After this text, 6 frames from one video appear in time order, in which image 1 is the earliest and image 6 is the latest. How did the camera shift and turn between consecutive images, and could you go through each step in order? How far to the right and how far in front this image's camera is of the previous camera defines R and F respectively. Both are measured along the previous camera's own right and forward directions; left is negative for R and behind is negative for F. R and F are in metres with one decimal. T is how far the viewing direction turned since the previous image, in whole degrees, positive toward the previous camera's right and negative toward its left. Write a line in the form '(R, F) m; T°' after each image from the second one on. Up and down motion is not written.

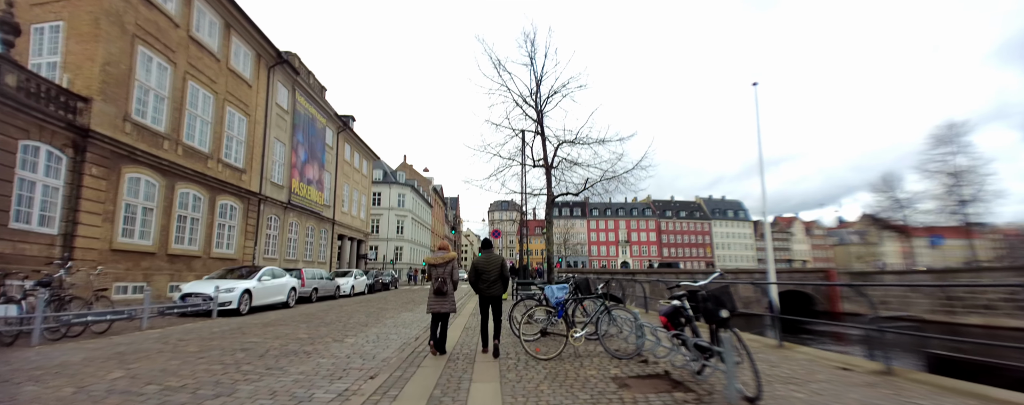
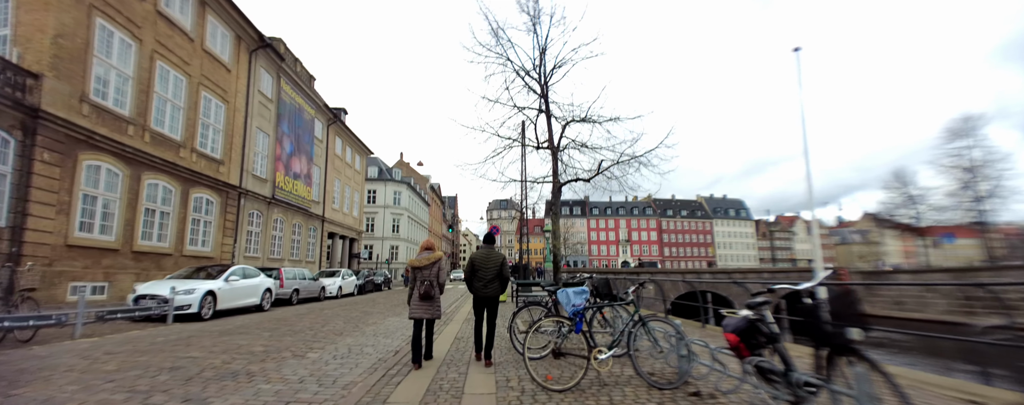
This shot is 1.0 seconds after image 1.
(0.0, +1.5) m; 0°
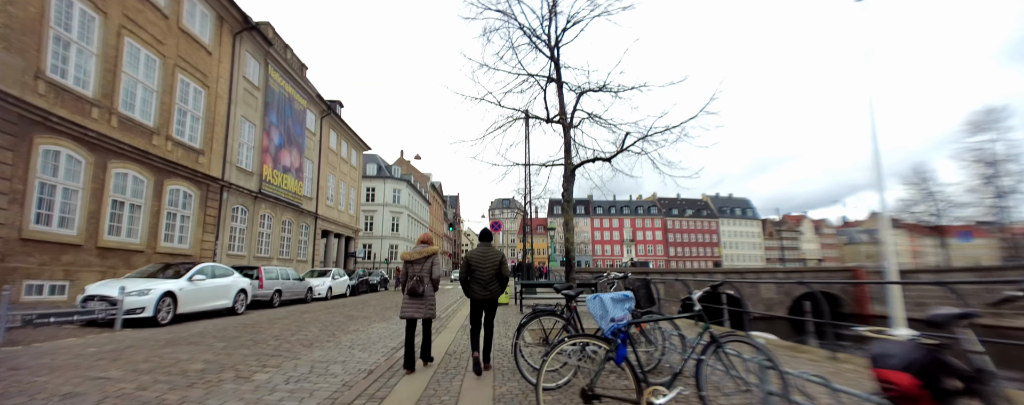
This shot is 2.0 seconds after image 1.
(0.0, +1.5) m; 0°
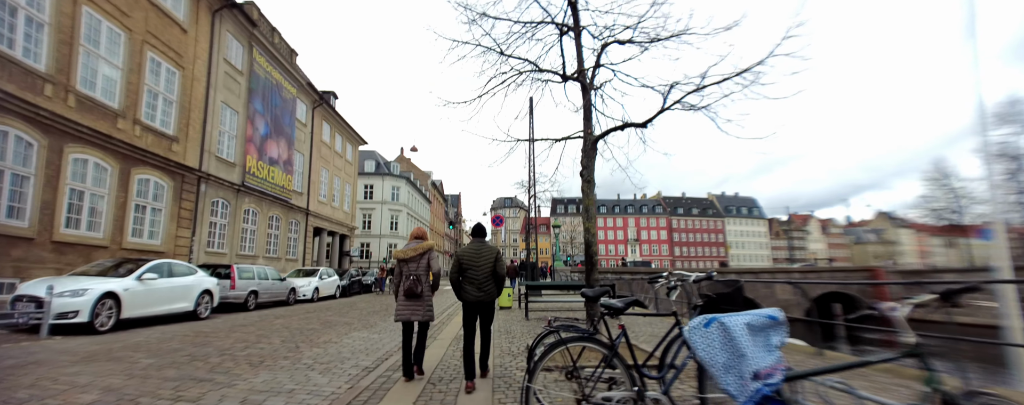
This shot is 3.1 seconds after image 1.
(-0.1, +1.6) m; 0°
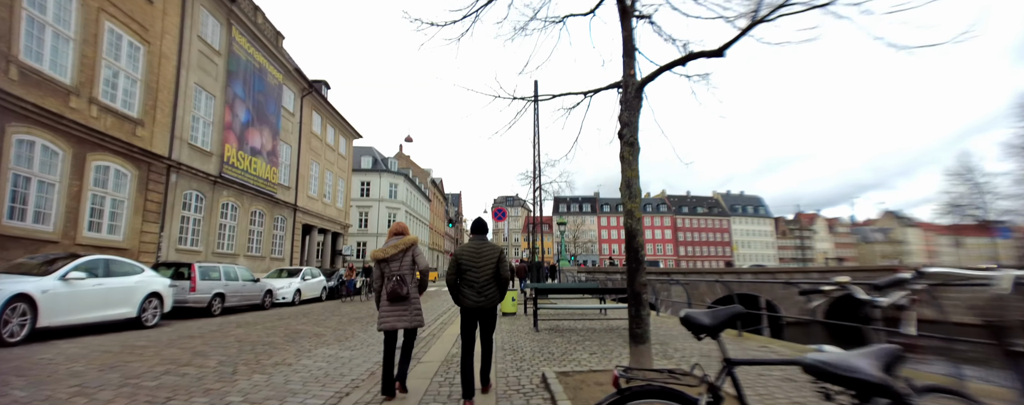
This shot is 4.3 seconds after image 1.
(-0.1, +1.7) m; 0°
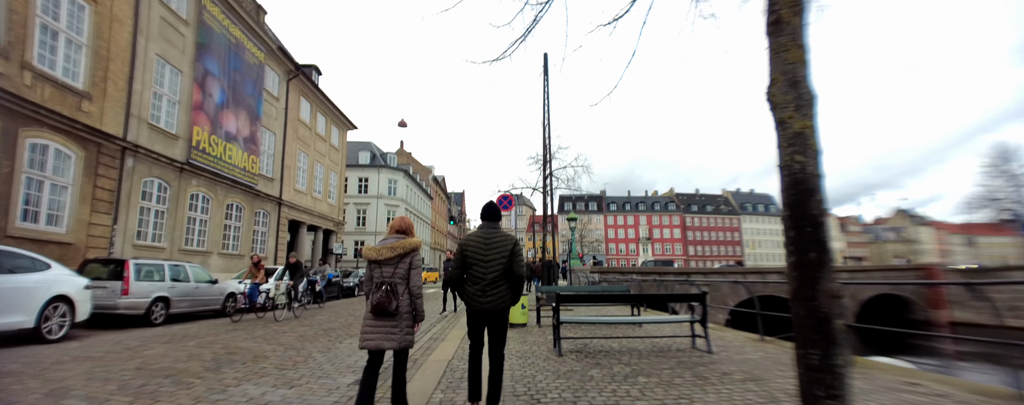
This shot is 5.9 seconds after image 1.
(-0.1, +2.1) m; 0°
